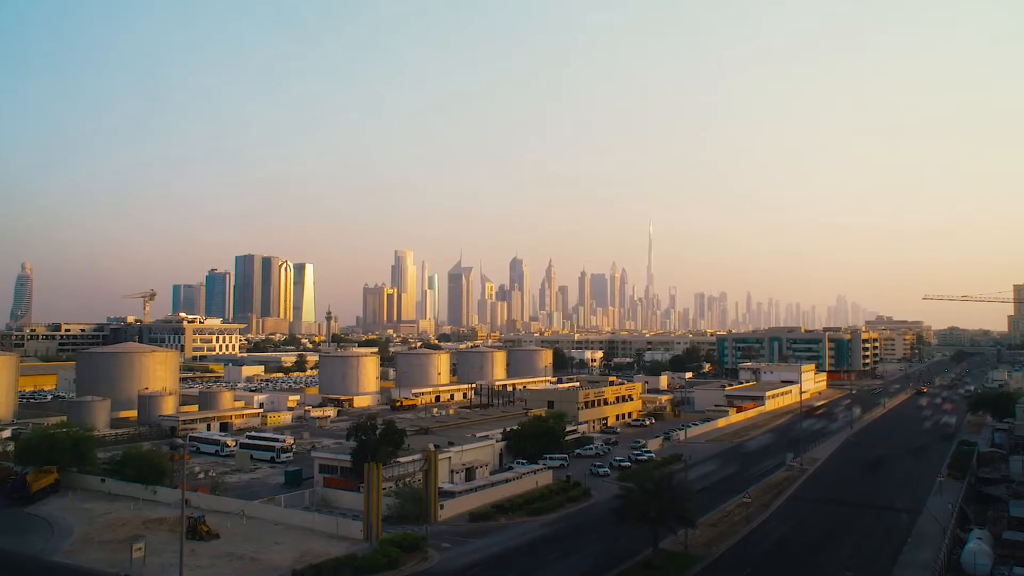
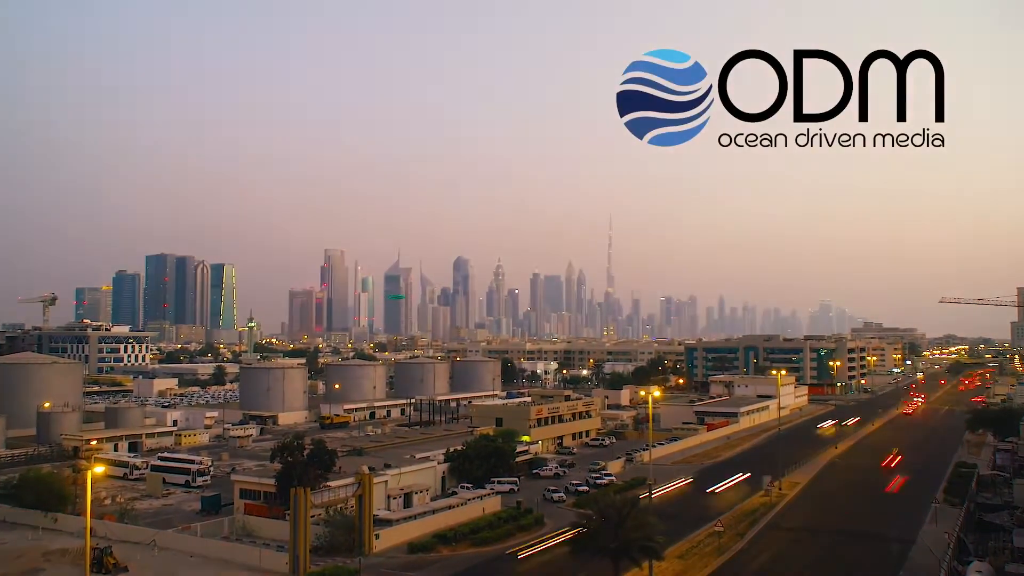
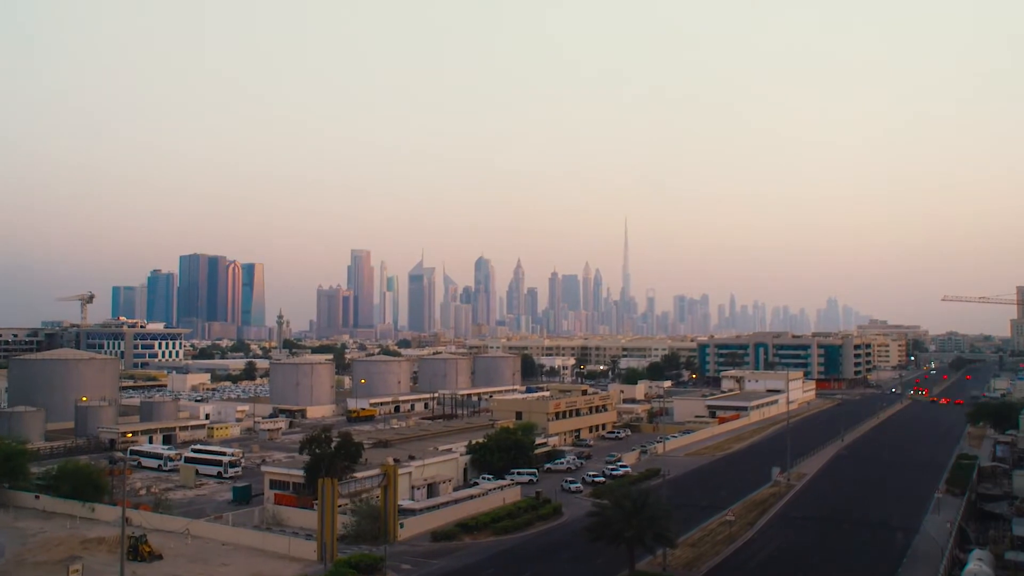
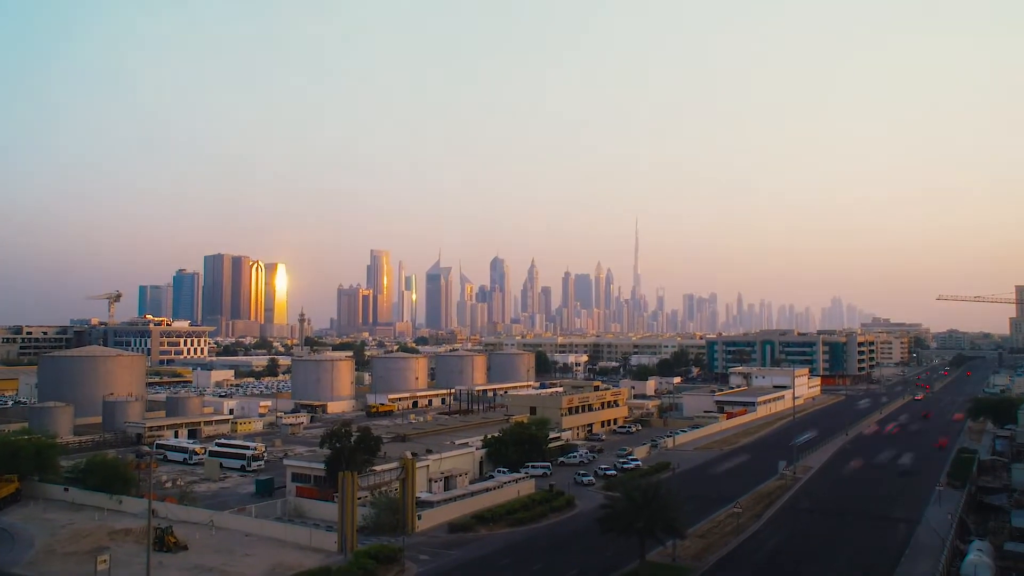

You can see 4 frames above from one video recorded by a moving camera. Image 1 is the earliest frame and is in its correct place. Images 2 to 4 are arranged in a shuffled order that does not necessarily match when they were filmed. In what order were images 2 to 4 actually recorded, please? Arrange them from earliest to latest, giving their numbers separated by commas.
4, 3, 2
